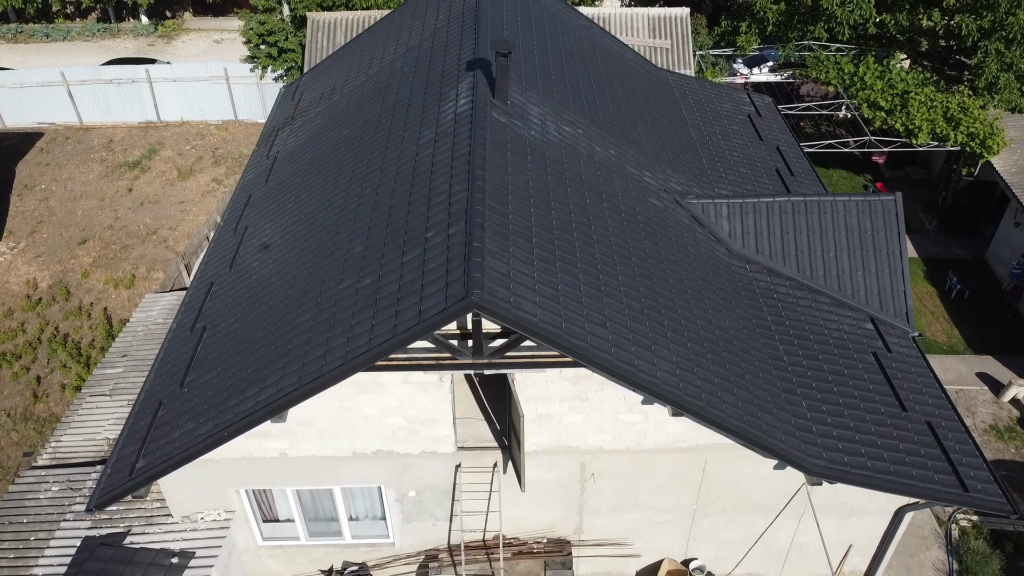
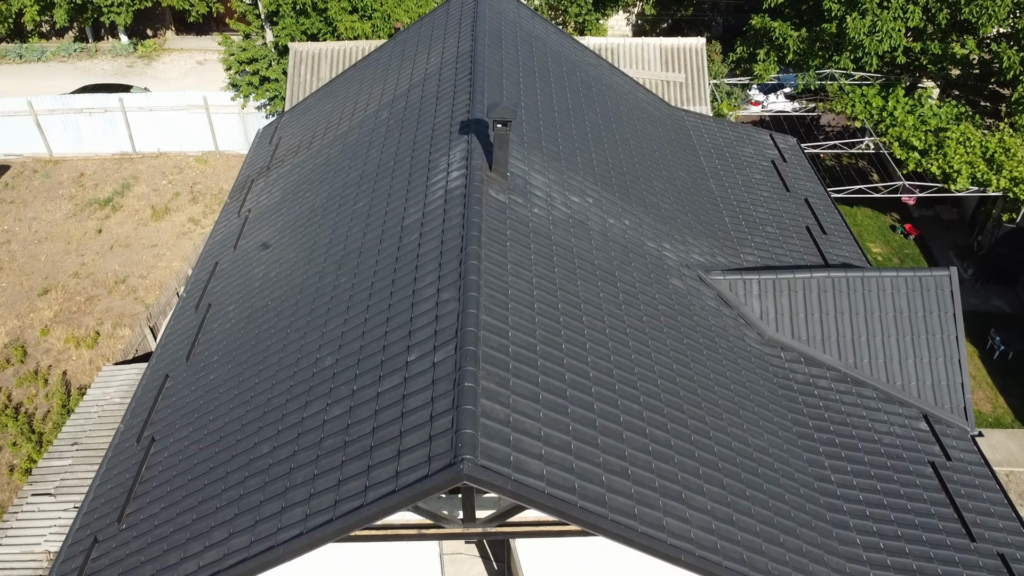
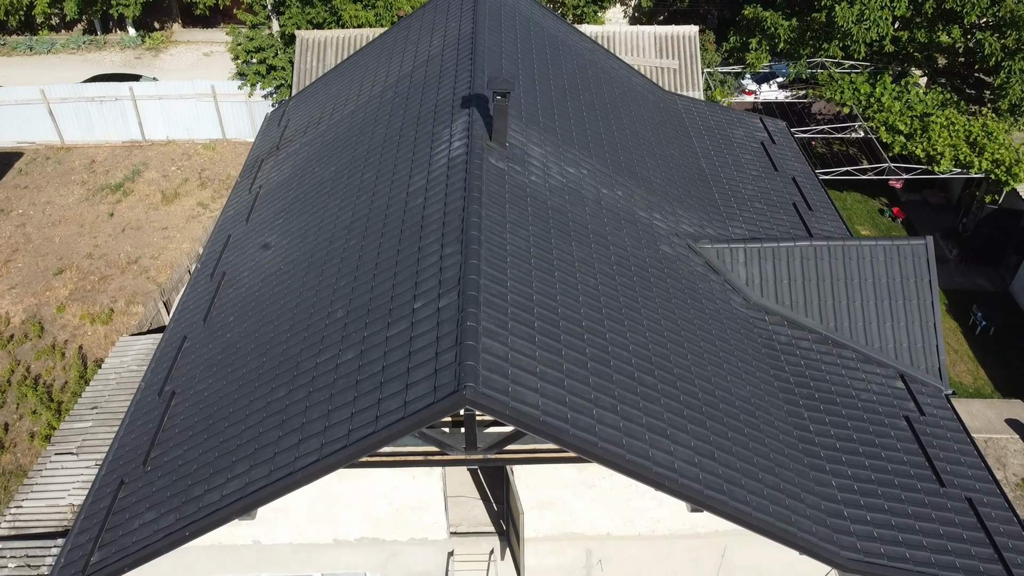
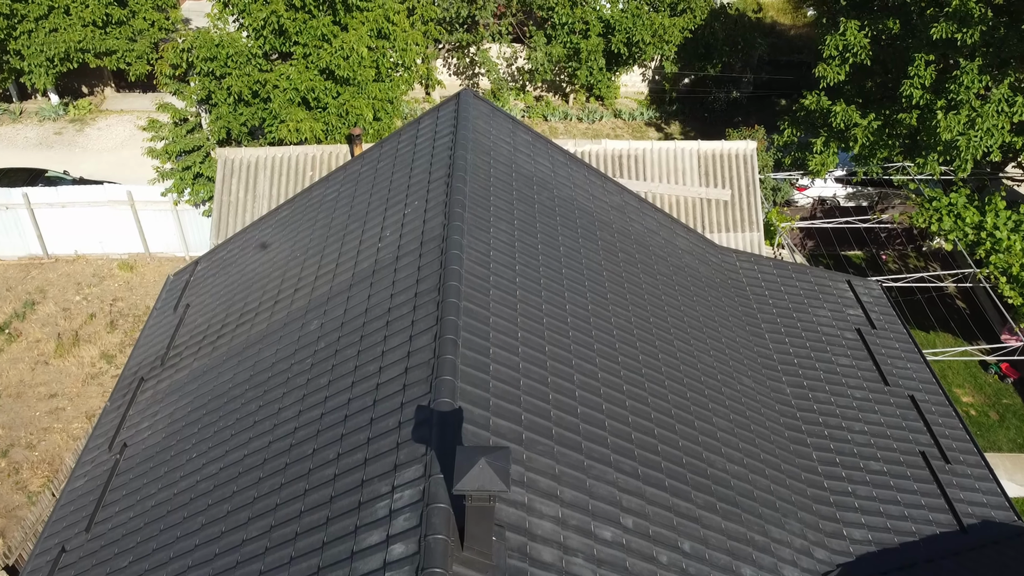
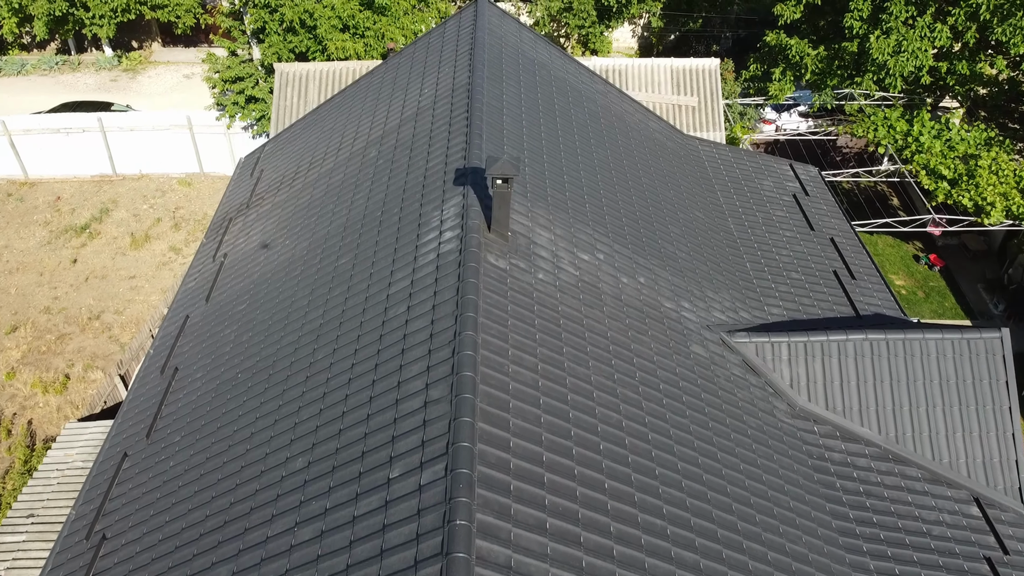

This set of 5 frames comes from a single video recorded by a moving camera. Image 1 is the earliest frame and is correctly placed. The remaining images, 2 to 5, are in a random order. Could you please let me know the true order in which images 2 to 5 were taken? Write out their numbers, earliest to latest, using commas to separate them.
3, 2, 5, 4
